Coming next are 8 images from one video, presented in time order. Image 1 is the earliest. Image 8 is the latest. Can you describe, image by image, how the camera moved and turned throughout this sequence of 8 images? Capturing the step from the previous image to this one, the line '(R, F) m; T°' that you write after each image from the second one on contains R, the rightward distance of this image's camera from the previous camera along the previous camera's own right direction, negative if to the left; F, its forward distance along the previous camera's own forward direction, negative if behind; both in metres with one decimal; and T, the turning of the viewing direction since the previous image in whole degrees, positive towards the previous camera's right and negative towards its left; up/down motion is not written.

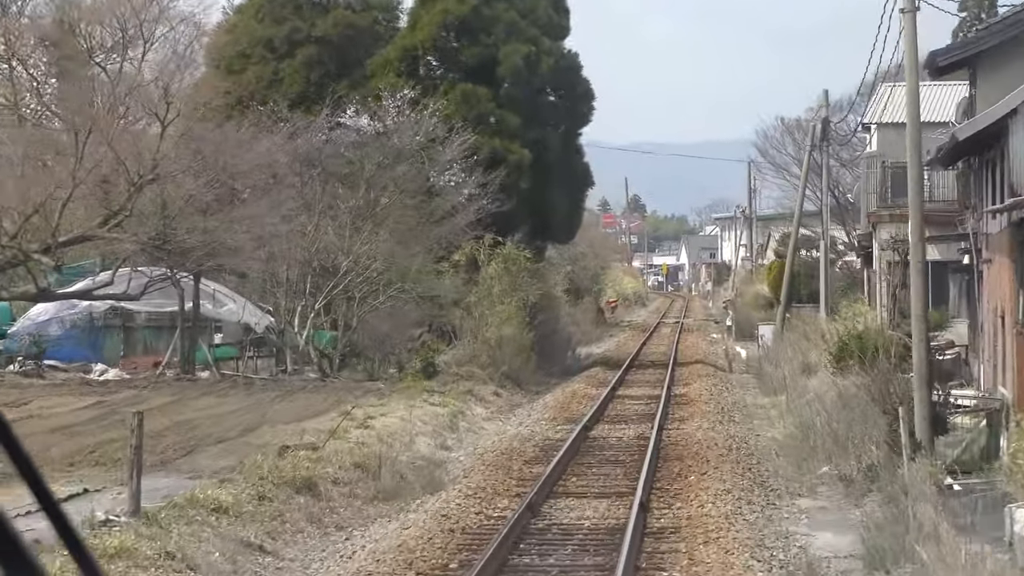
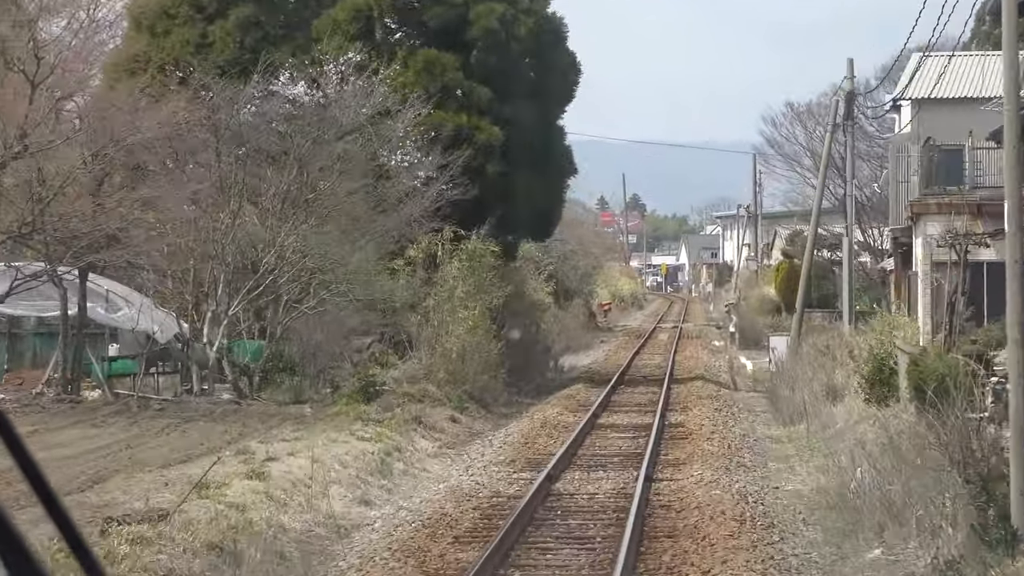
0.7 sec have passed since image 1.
(+0.6, +3.6) m; 0°
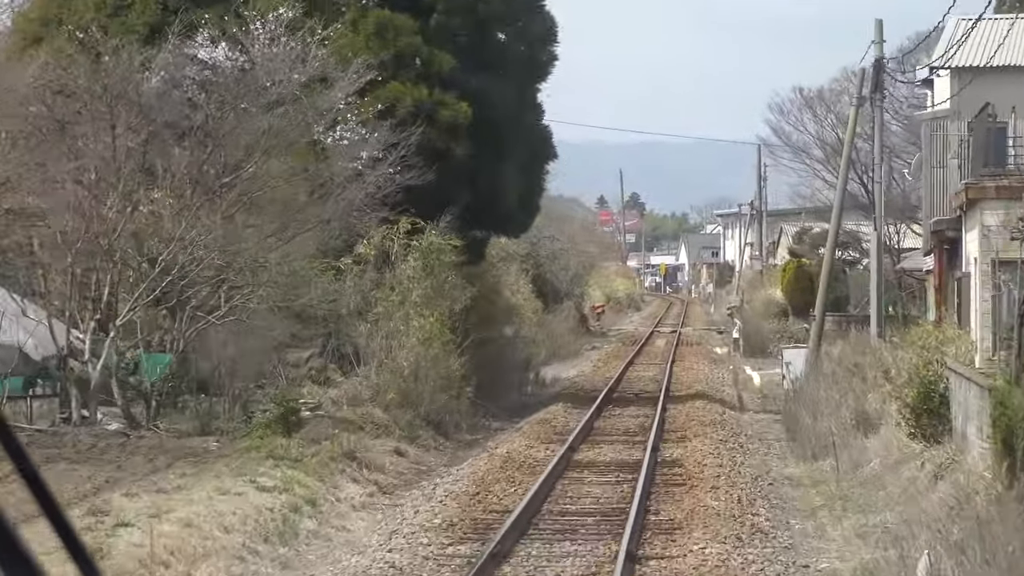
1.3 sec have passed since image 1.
(+0.5, +3.0) m; 0°
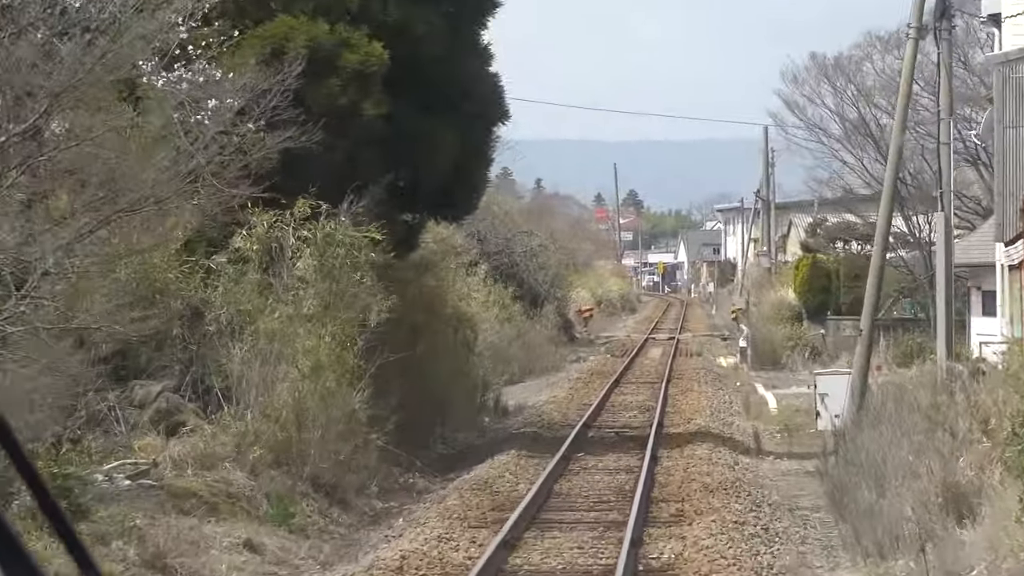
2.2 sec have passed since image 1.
(+0.7, +4.5) m; 0°
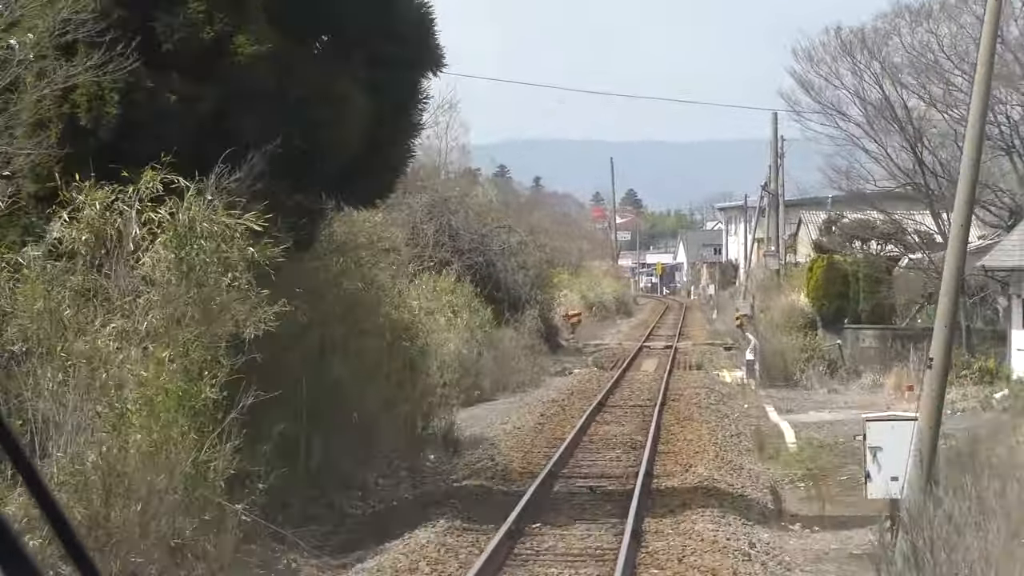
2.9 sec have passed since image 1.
(+0.5, +3.5) m; 0°
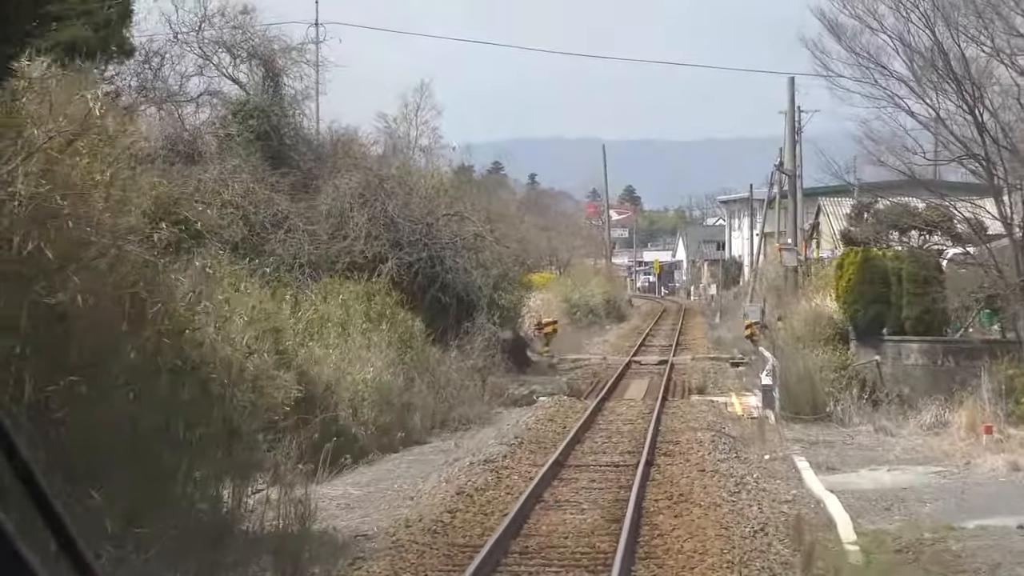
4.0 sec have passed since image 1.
(+0.9, +5.5) m; 0°
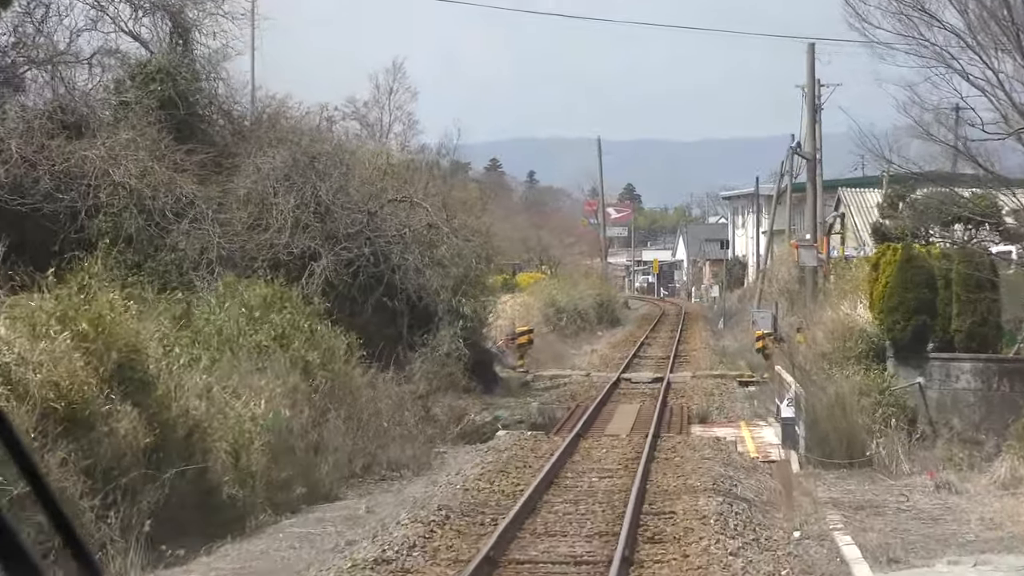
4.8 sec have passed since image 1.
(+0.6, +4.0) m; 0°
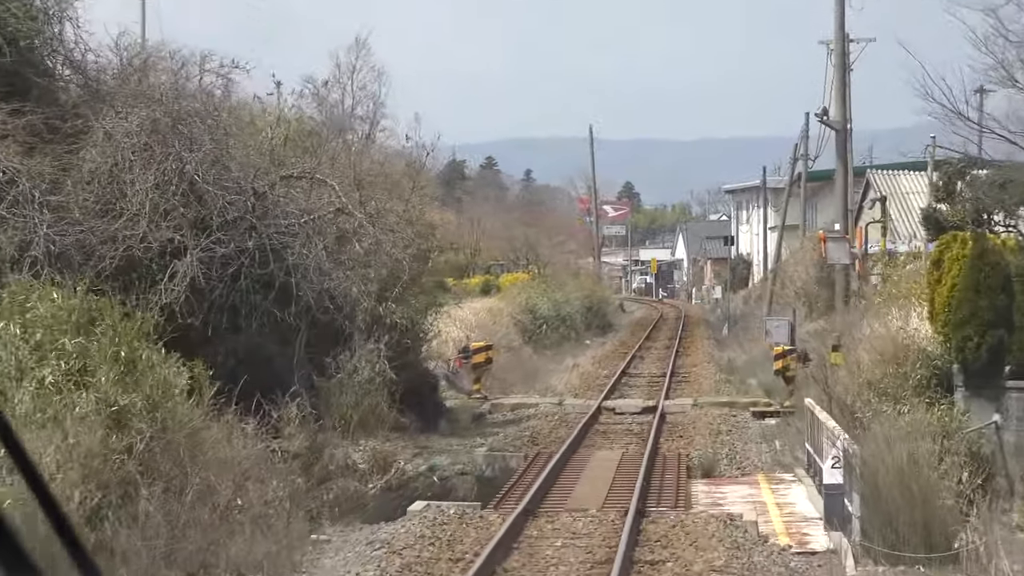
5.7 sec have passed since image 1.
(+0.7, +4.4) m; 0°
